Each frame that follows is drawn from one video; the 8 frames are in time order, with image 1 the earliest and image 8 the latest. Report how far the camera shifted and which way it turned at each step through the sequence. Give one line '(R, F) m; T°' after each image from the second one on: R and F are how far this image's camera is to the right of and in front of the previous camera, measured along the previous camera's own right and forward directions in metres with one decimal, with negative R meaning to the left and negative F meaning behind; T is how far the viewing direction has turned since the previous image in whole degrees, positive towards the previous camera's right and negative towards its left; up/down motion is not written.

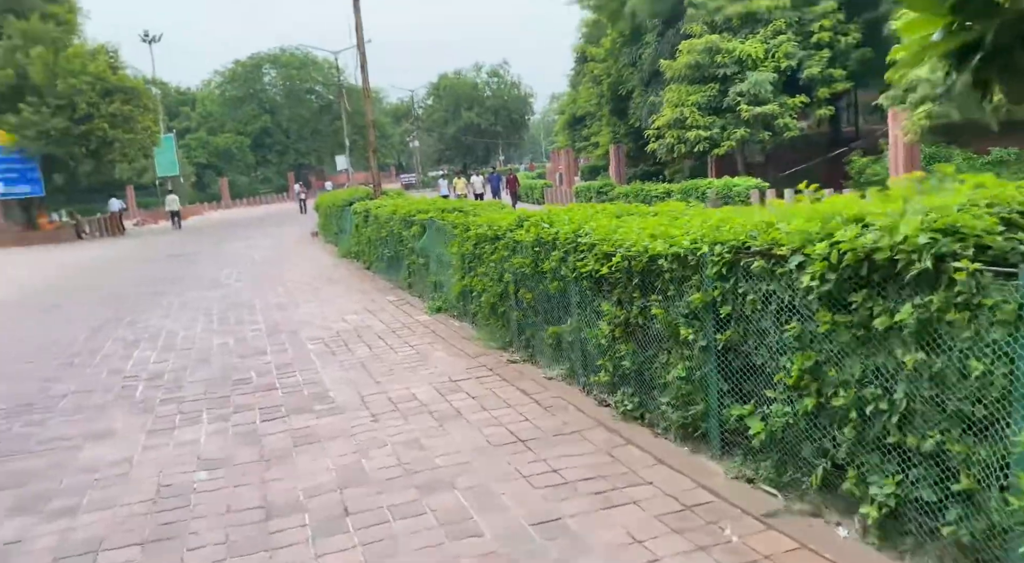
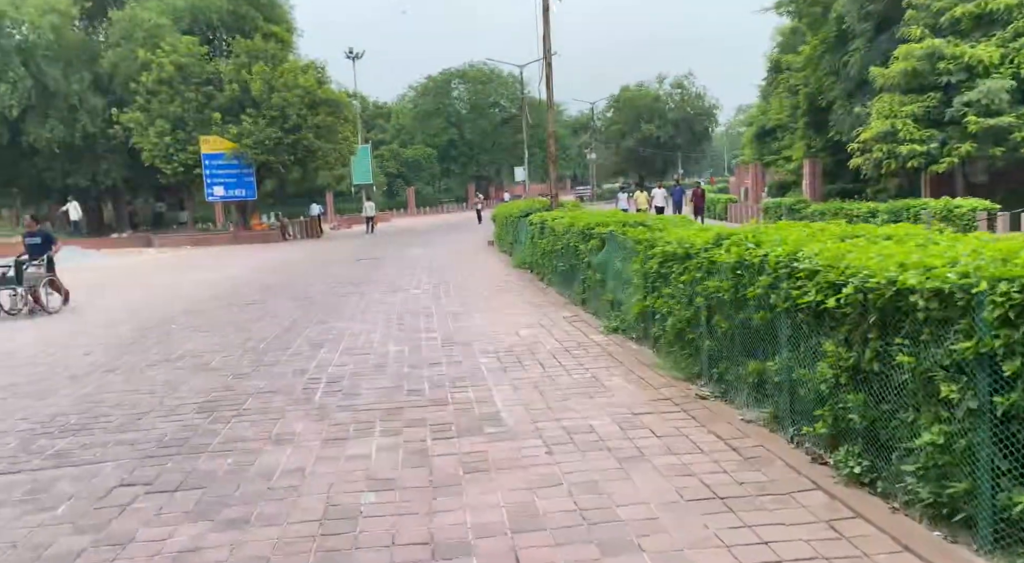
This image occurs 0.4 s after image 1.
(-0.1, +0.6) m; -11°
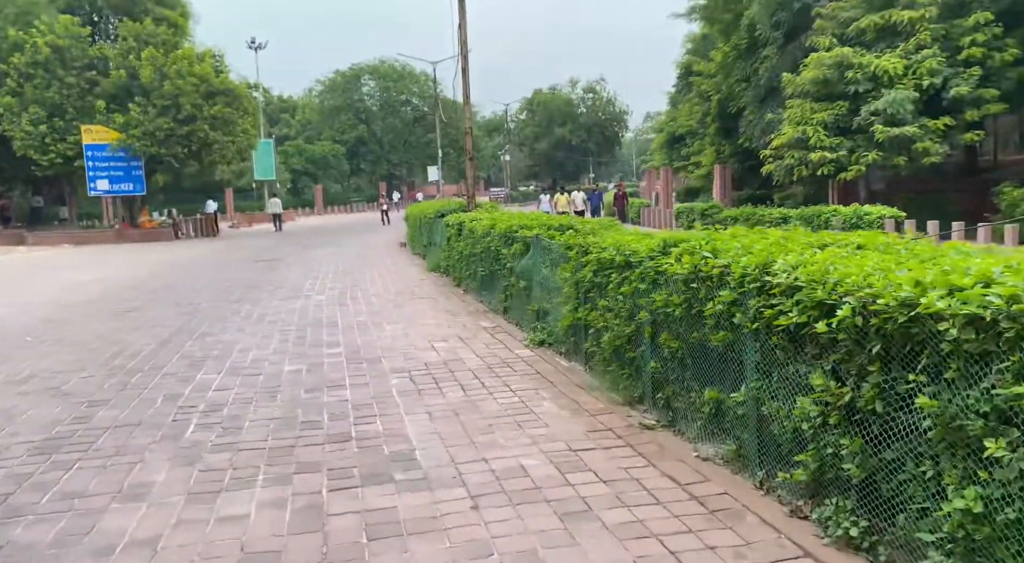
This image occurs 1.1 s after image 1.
(0.0, +0.9) m; +6°
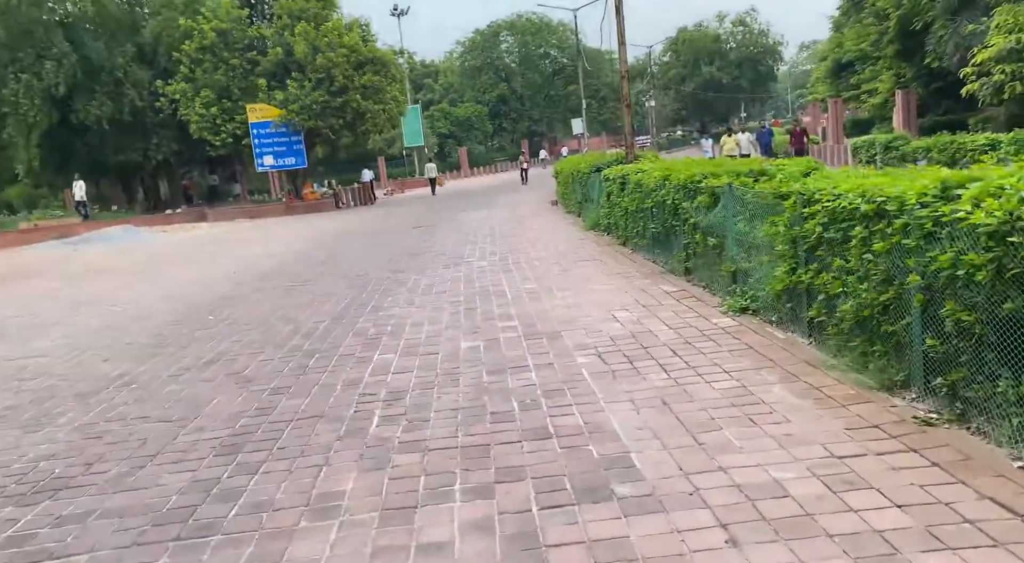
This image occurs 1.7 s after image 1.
(-0.4, +0.9) m; -9°
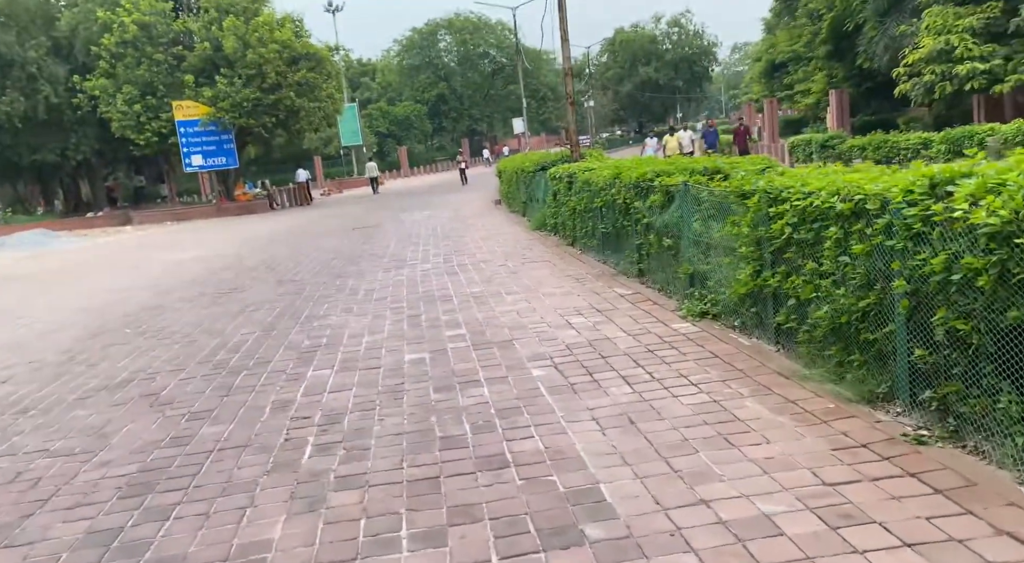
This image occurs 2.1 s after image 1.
(0.0, +0.5) m; +4°
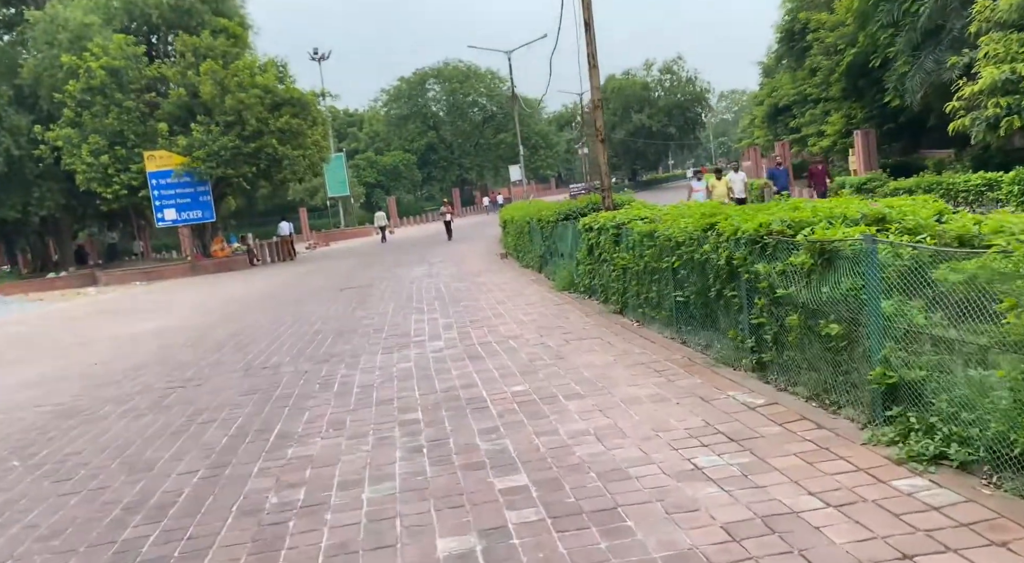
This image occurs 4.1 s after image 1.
(-0.5, +2.8) m; +1°
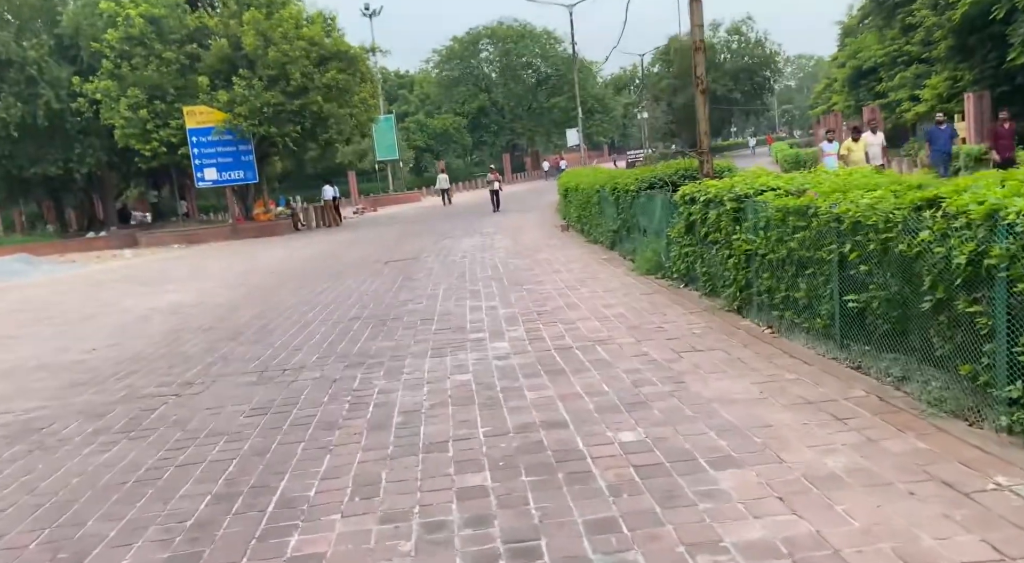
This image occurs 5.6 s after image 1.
(-0.4, +2.3) m; -3°
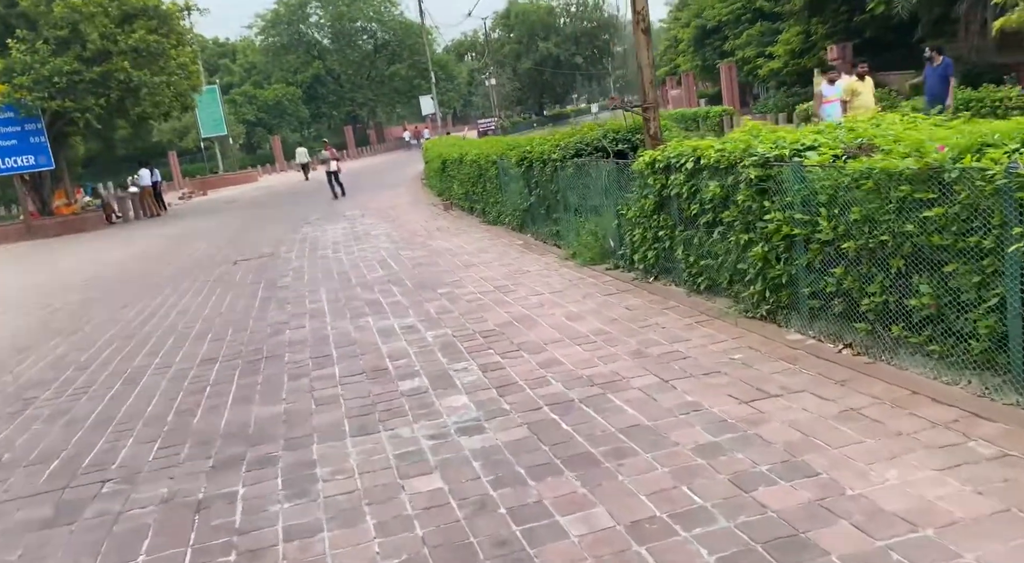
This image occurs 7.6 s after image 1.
(-0.6, +2.7) m; +10°
